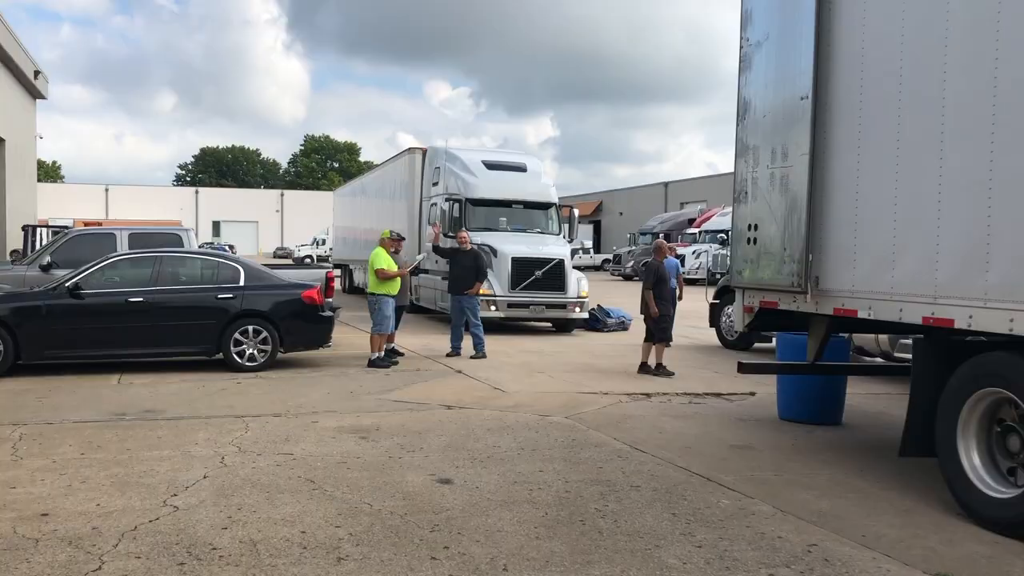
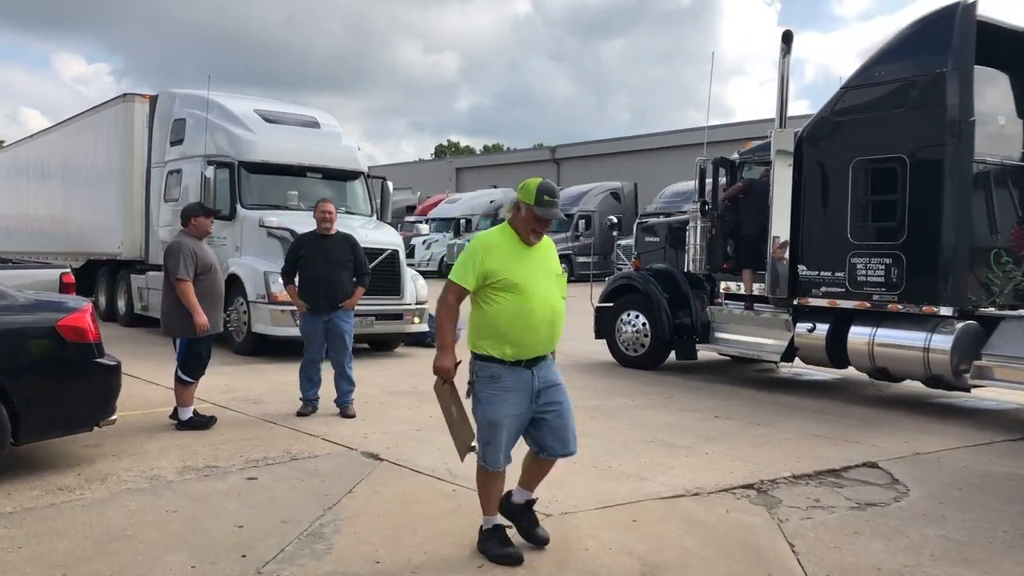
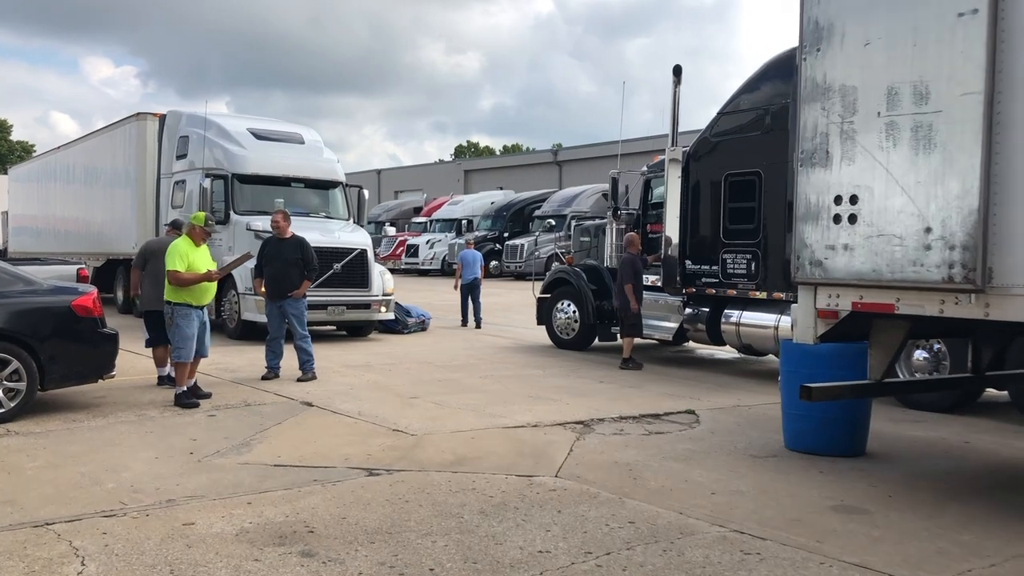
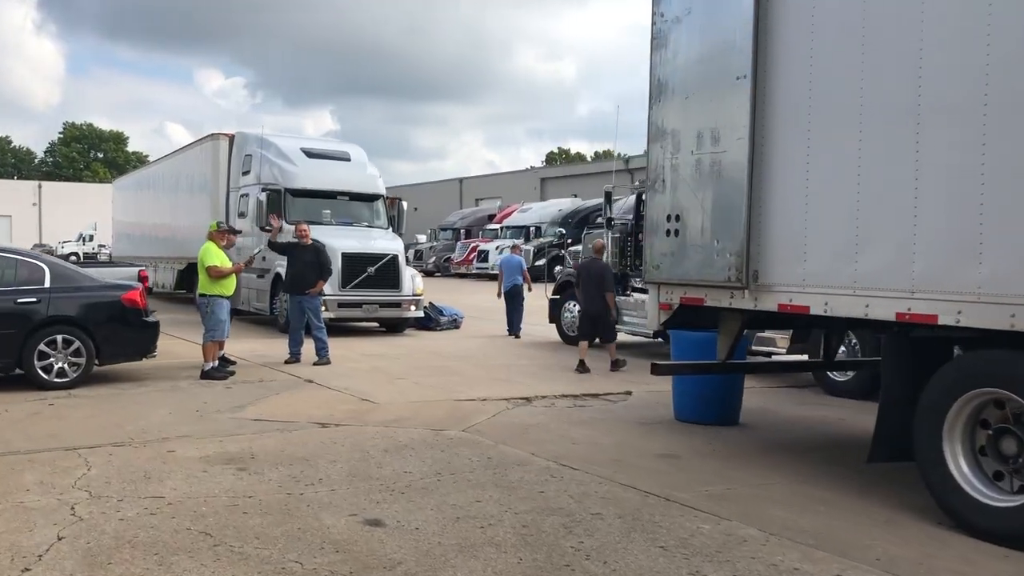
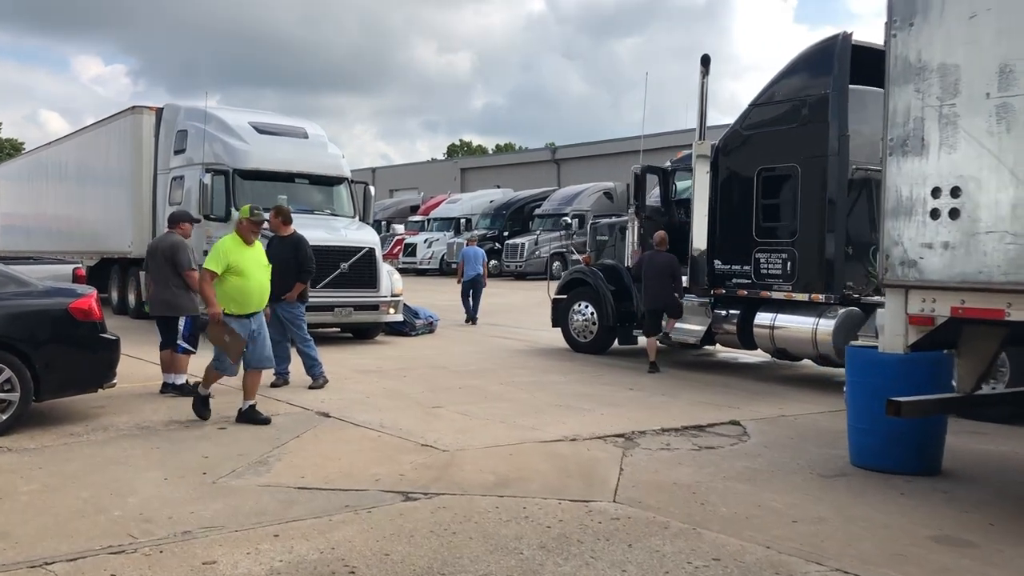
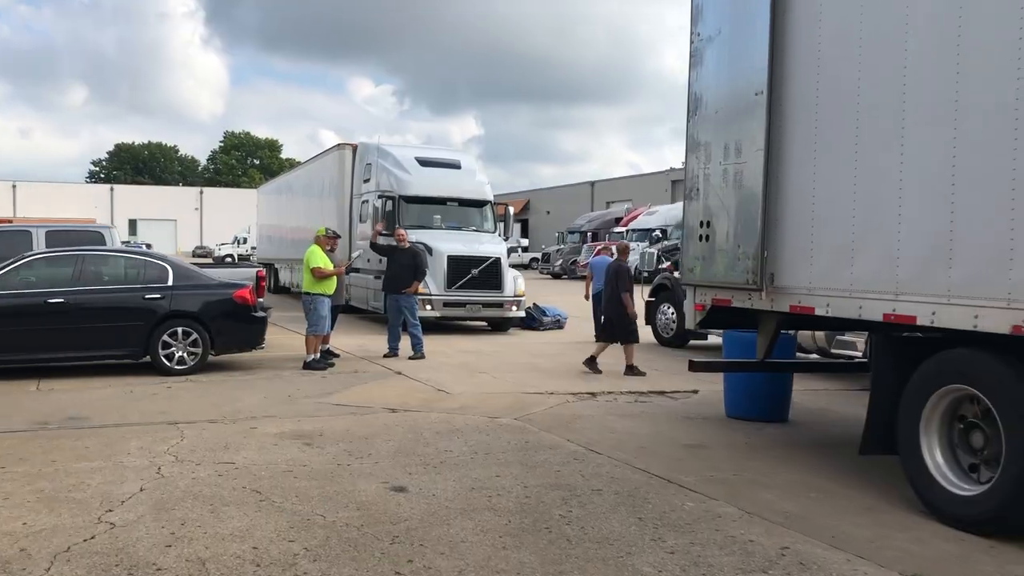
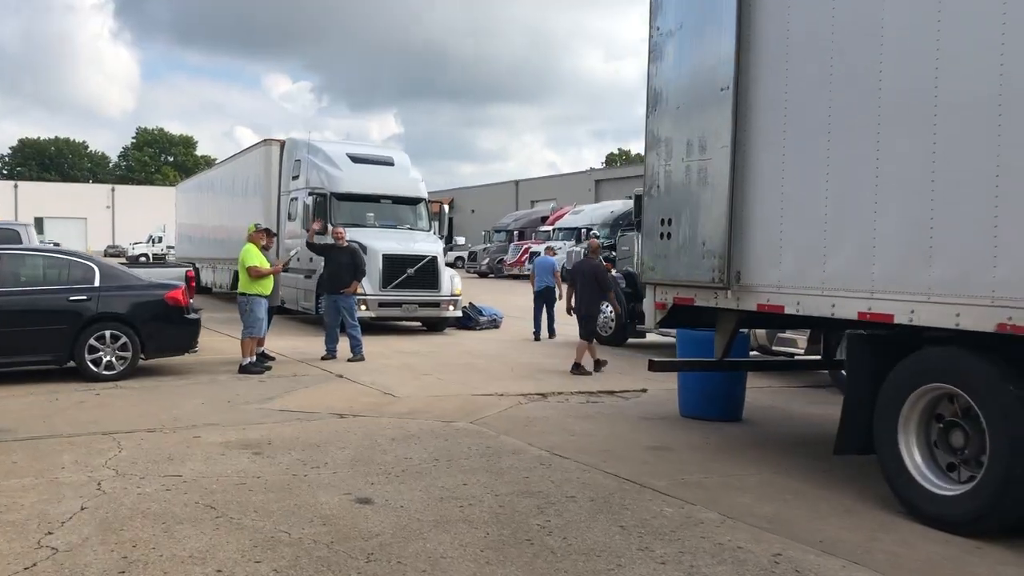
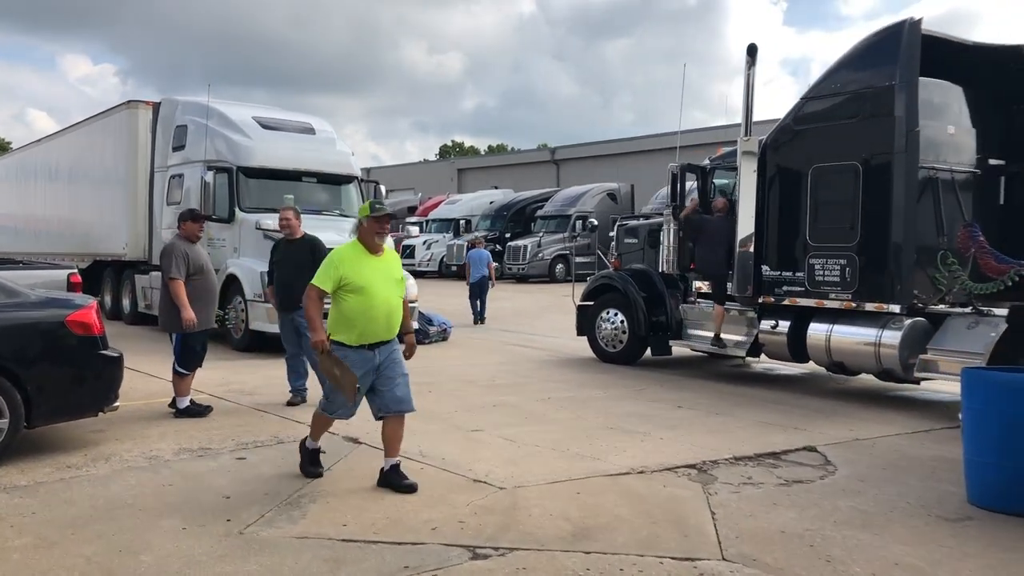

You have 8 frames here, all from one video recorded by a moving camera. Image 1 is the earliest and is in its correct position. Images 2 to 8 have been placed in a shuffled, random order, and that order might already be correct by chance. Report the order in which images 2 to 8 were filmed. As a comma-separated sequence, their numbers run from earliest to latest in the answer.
6, 7, 4, 3, 5, 8, 2
